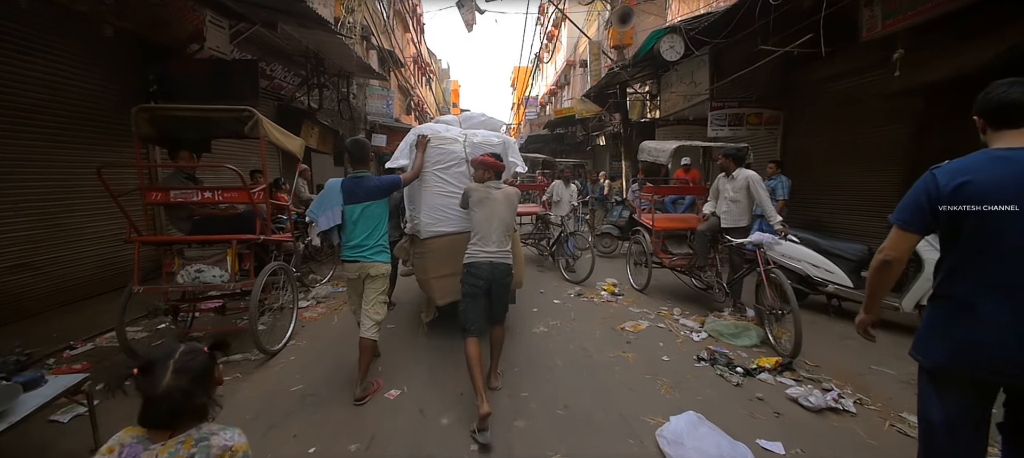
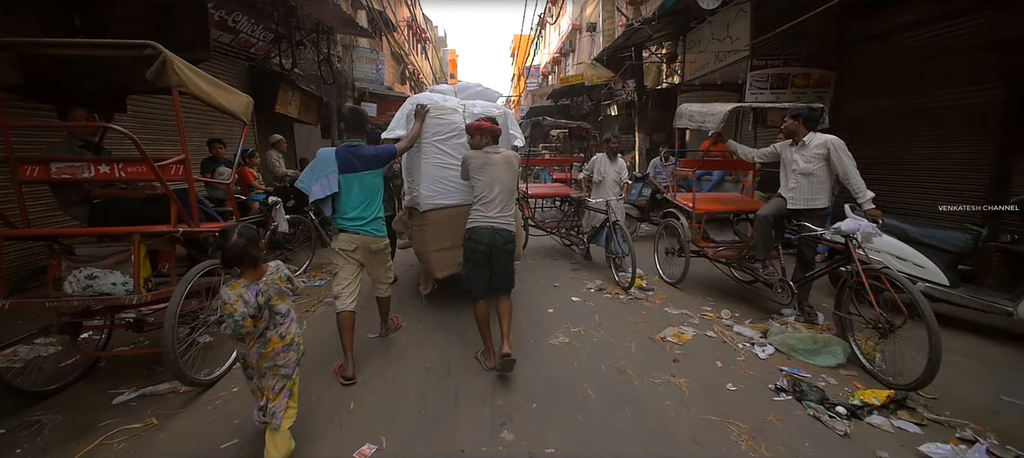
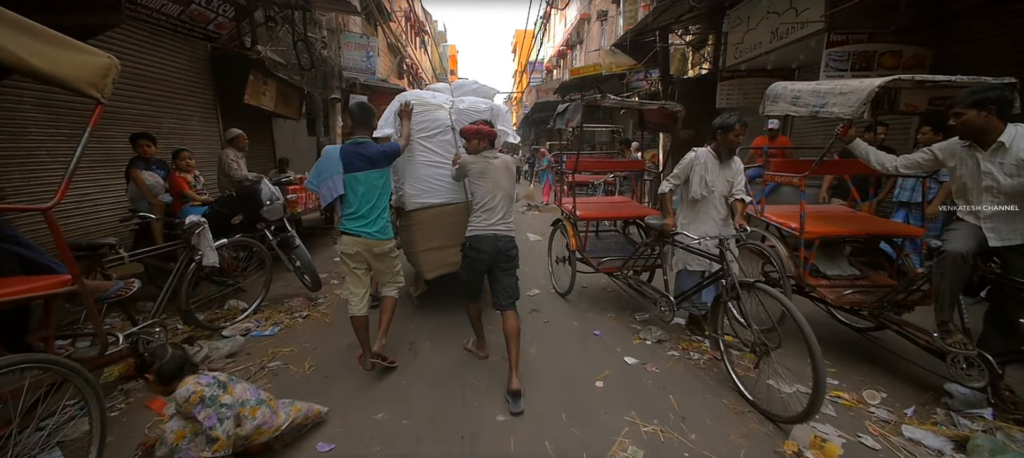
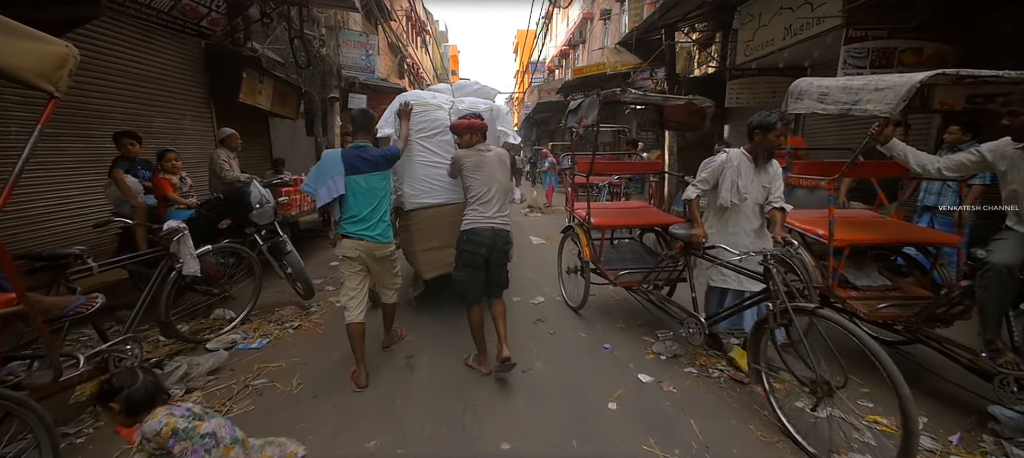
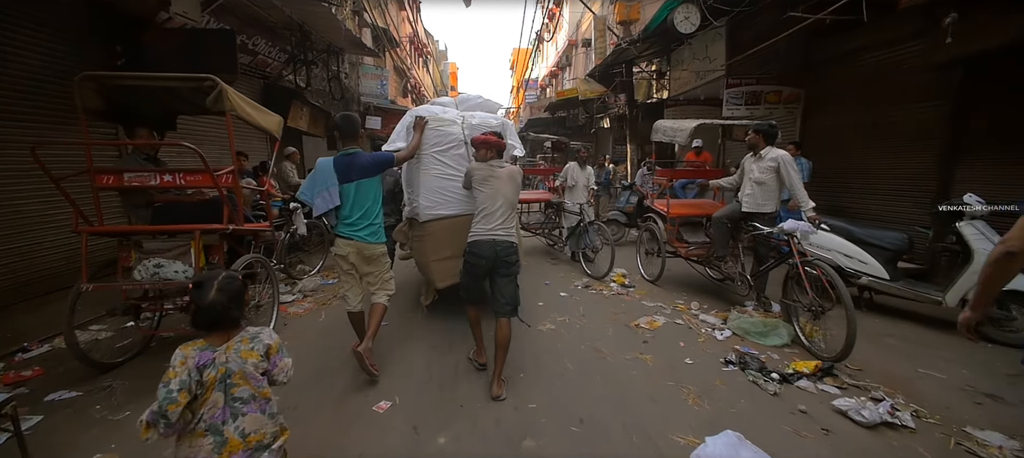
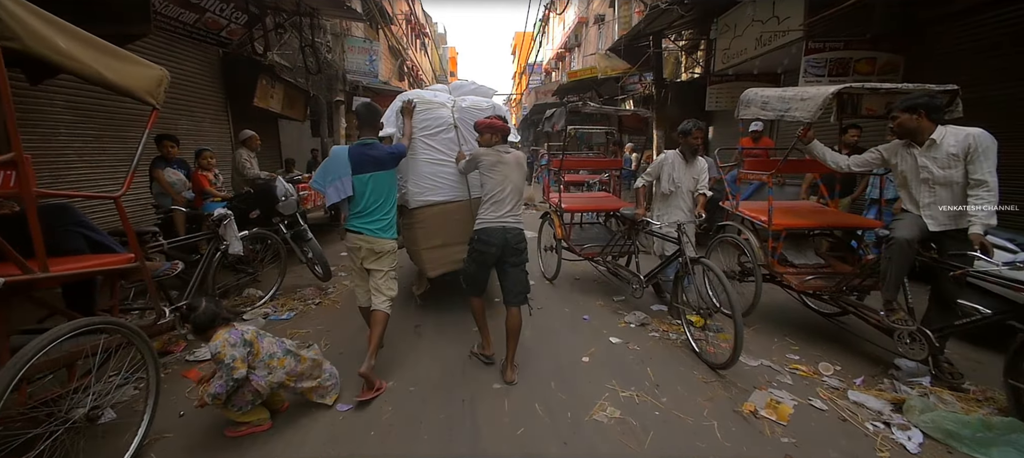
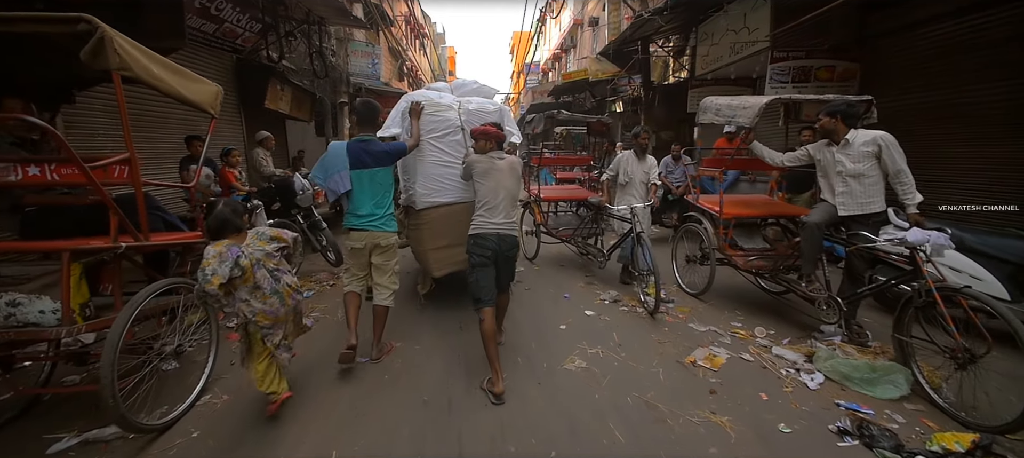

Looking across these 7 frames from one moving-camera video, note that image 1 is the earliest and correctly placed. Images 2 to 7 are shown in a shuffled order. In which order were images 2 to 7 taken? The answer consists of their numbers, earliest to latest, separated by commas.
5, 2, 7, 6, 3, 4
